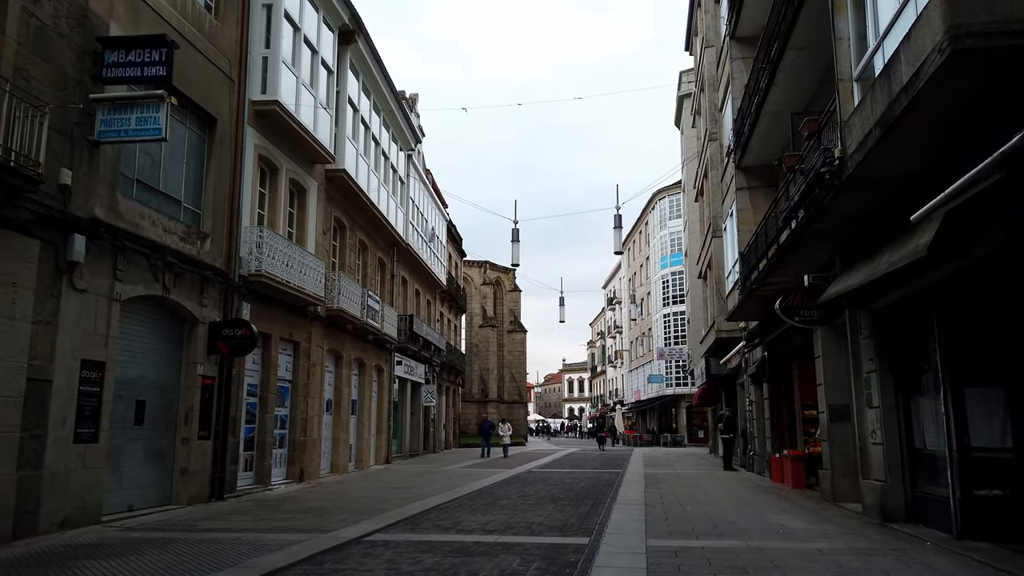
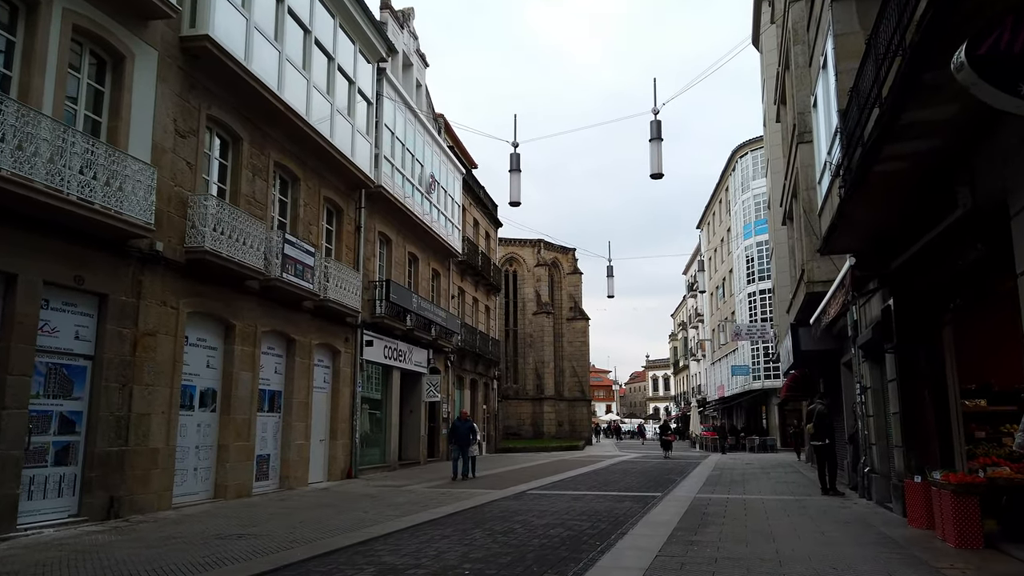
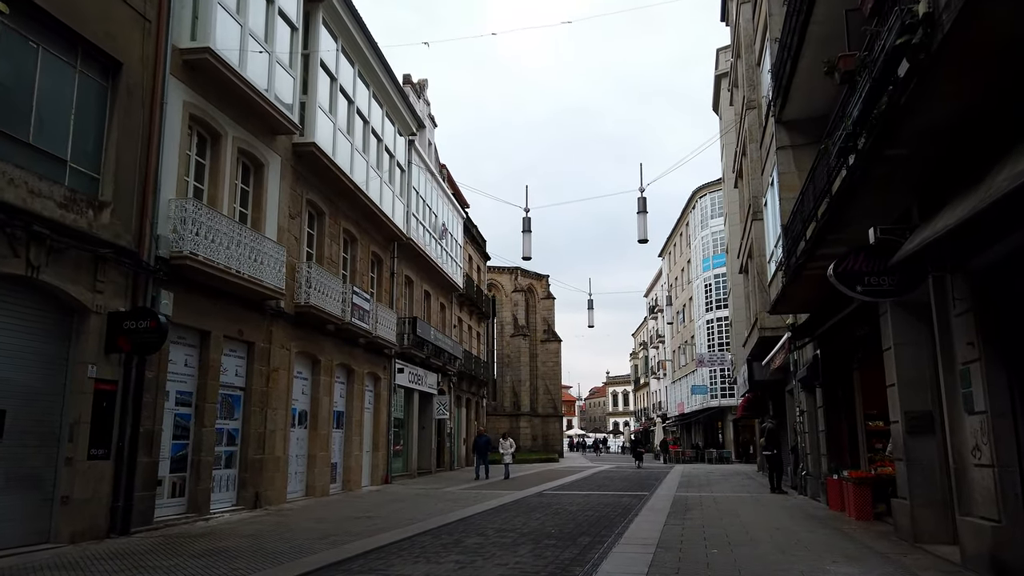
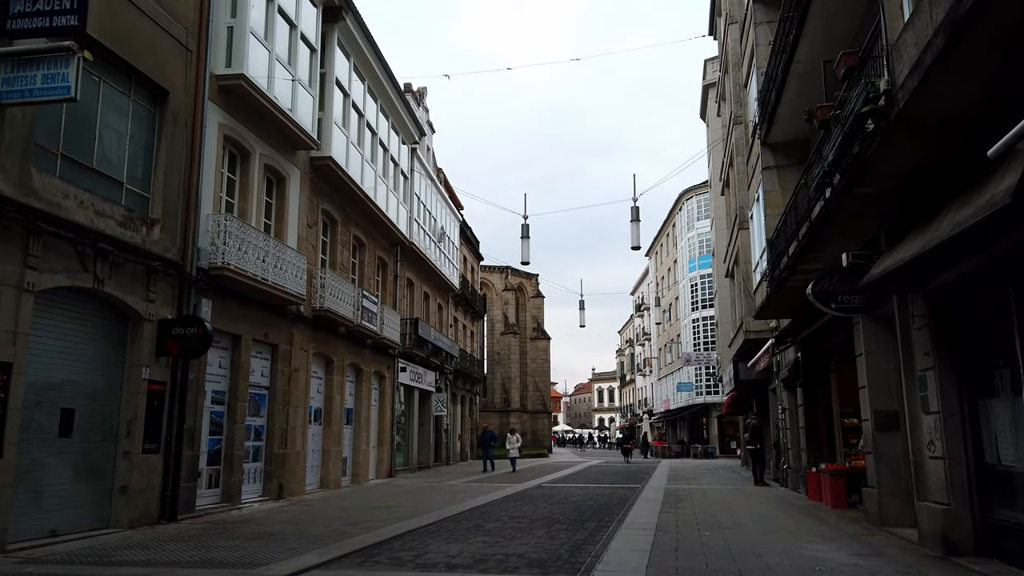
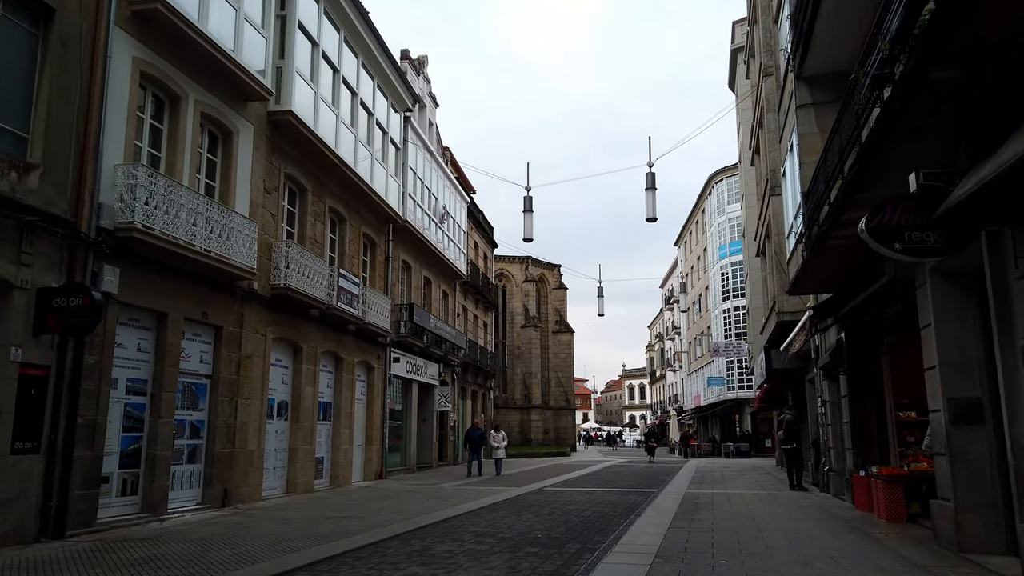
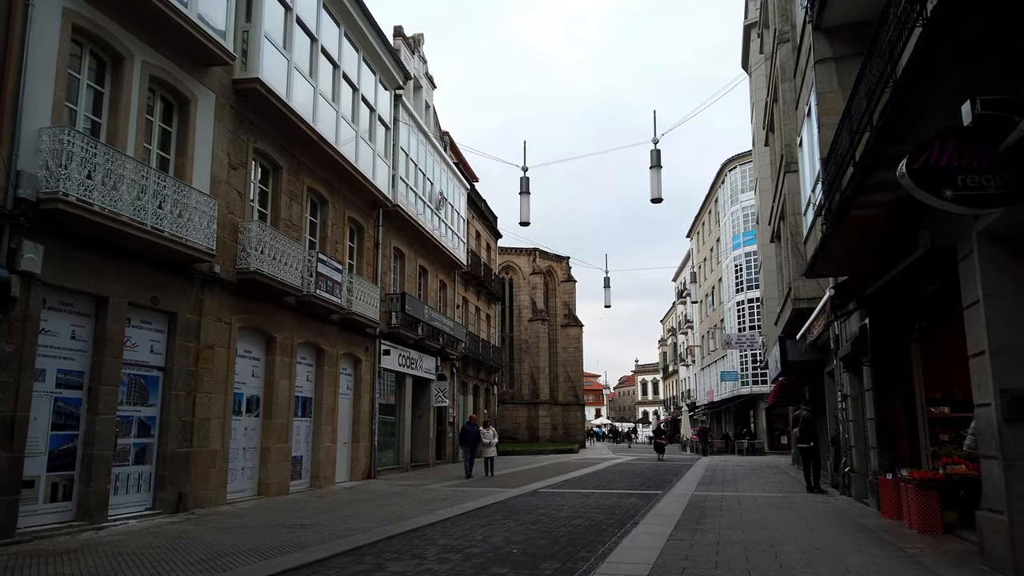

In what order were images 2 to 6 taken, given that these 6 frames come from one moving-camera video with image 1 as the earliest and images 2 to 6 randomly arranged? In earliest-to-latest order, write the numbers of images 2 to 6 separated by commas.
4, 3, 5, 6, 2
